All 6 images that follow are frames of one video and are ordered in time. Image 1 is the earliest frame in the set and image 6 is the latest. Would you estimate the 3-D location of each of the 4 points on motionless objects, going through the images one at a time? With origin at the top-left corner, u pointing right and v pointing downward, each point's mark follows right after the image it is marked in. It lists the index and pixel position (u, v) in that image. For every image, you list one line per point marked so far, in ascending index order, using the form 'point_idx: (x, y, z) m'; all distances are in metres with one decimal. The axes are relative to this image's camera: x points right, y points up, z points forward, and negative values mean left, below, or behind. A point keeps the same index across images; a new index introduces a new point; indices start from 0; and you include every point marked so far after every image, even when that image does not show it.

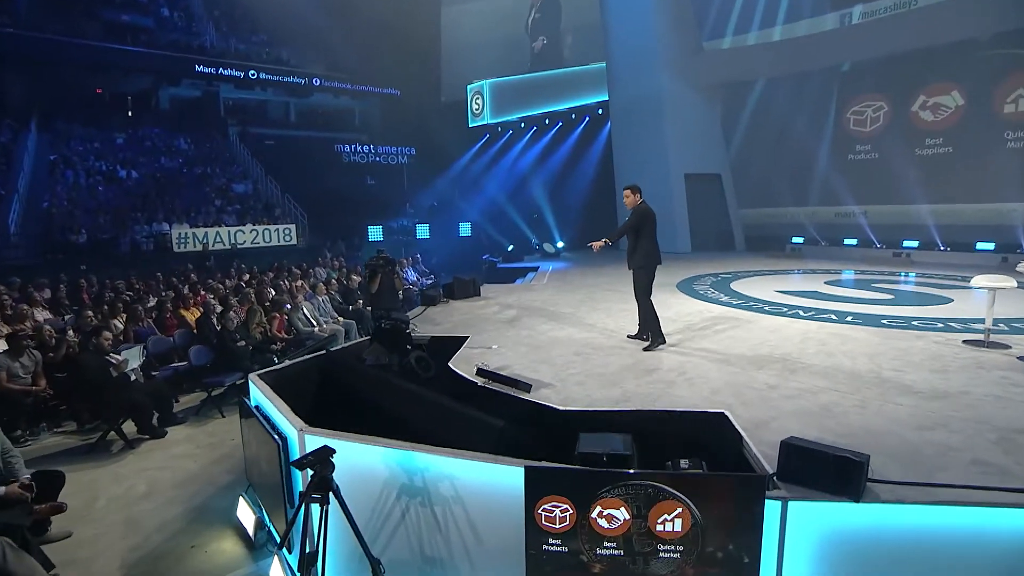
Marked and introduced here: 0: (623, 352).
0: (+0.9, -0.5, +6.8) m
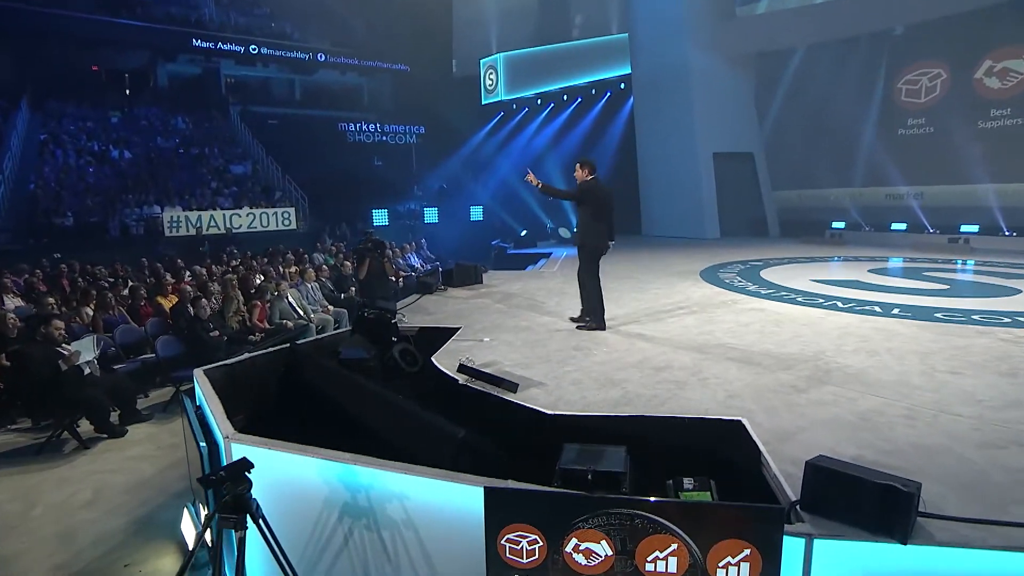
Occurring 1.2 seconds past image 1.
0: (+0.8, -0.4, +6.1) m
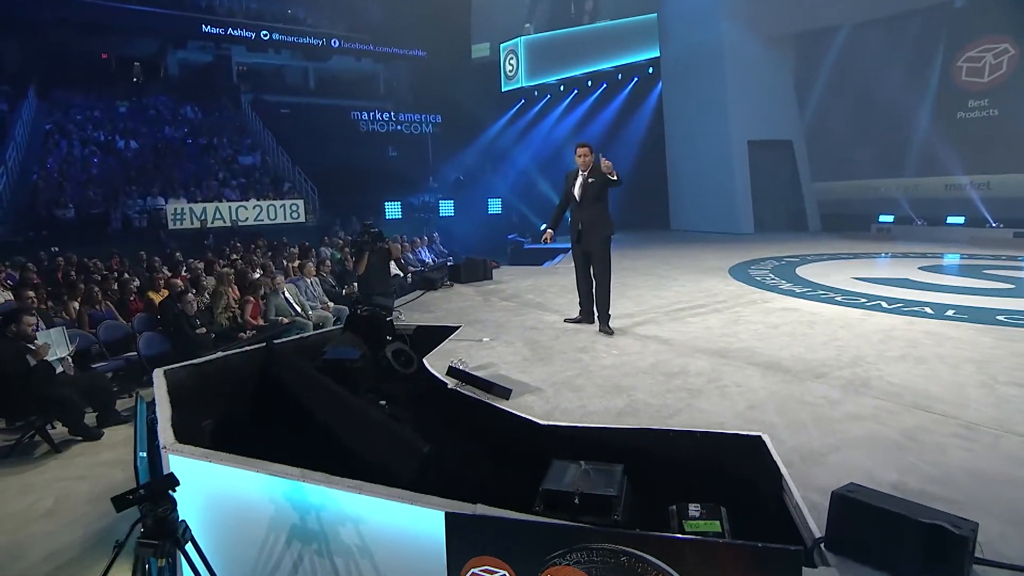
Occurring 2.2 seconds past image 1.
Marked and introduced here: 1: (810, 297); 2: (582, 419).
0: (+0.8, -0.4, +5.5) m
1: (+2.5, -0.1, +7.0) m
2: (+0.4, -0.7, +4.3) m
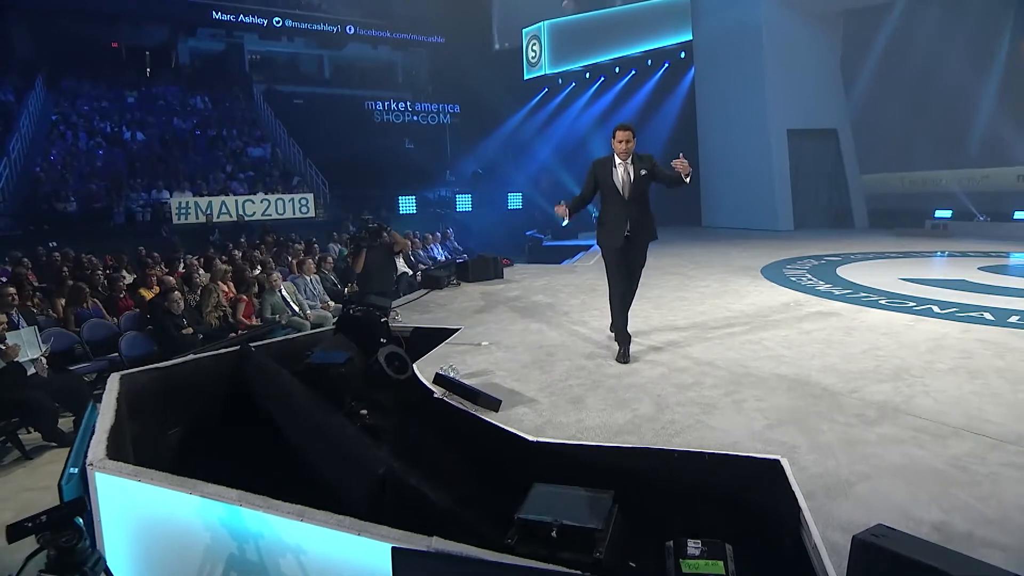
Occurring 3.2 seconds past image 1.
0: (+0.8, -0.4, +5.0) m
1: (+2.5, -0.1, +6.4) m
2: (+0.3, -0.7, +3.8) m
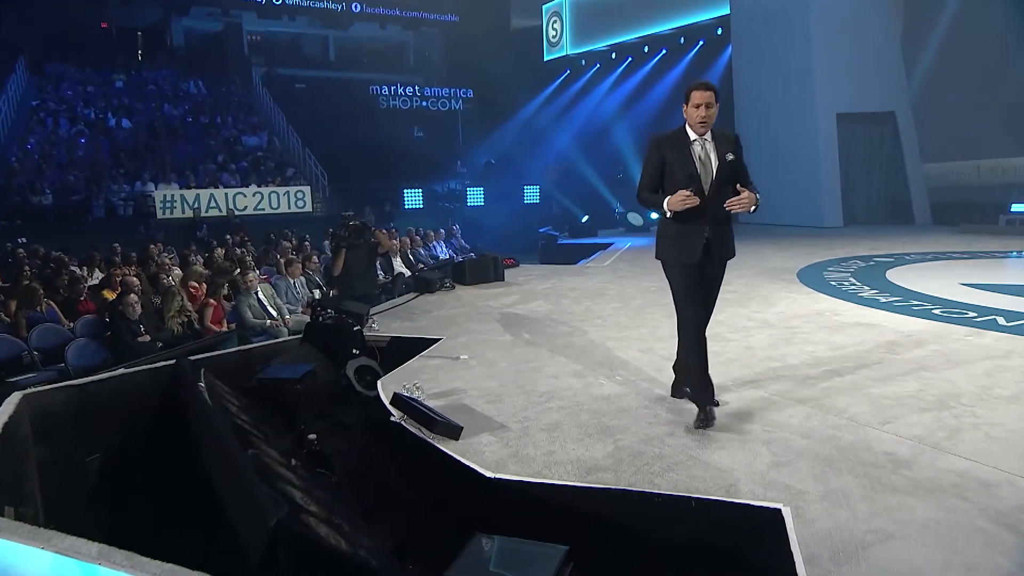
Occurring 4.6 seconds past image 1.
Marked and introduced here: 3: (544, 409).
0: (+0.7, -0.4, +4.2) m
1: (+2.6, -0.1, +5.5) m
2: (+0.1, -0.7, +3.1) m
3: (+0.2, -0.5, +3.8) m
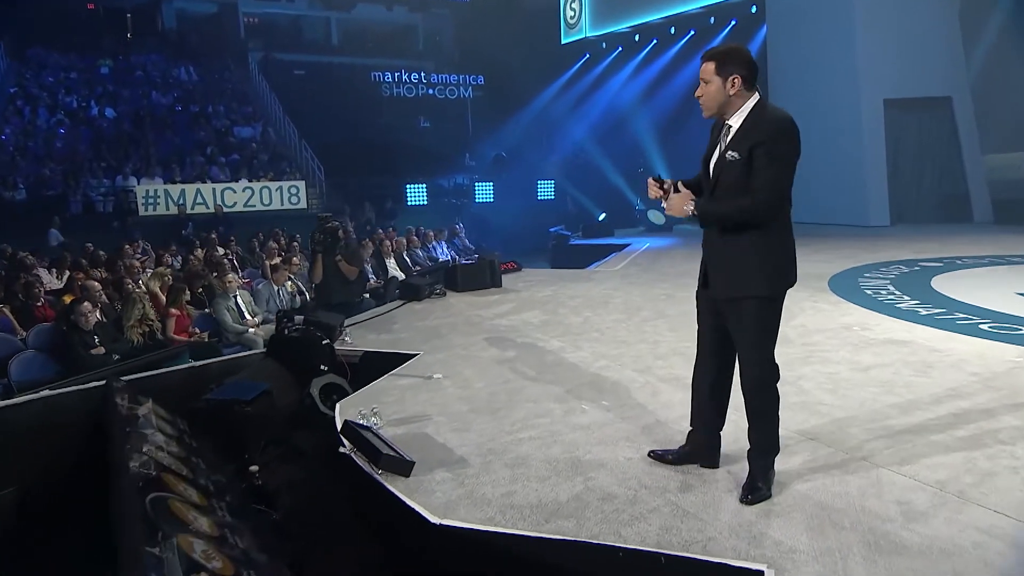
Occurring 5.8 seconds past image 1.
0: (+0.7, -0.5, +3.6) m
1: (+2.5, -0.2, +4.8) m
2: (-0.1, -0.8, +2.5) m
3: (0.0, -0.6, +3.2) m
